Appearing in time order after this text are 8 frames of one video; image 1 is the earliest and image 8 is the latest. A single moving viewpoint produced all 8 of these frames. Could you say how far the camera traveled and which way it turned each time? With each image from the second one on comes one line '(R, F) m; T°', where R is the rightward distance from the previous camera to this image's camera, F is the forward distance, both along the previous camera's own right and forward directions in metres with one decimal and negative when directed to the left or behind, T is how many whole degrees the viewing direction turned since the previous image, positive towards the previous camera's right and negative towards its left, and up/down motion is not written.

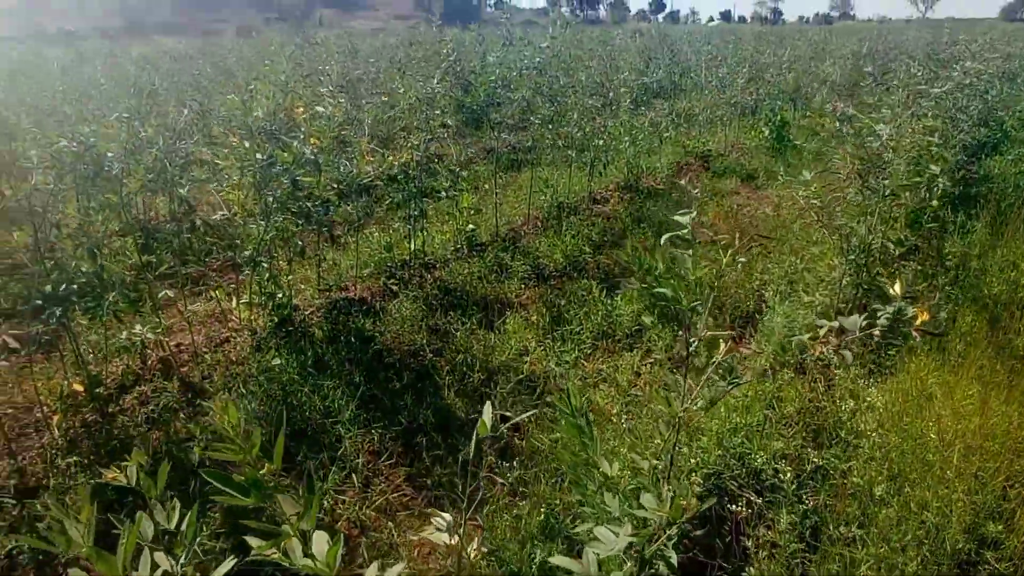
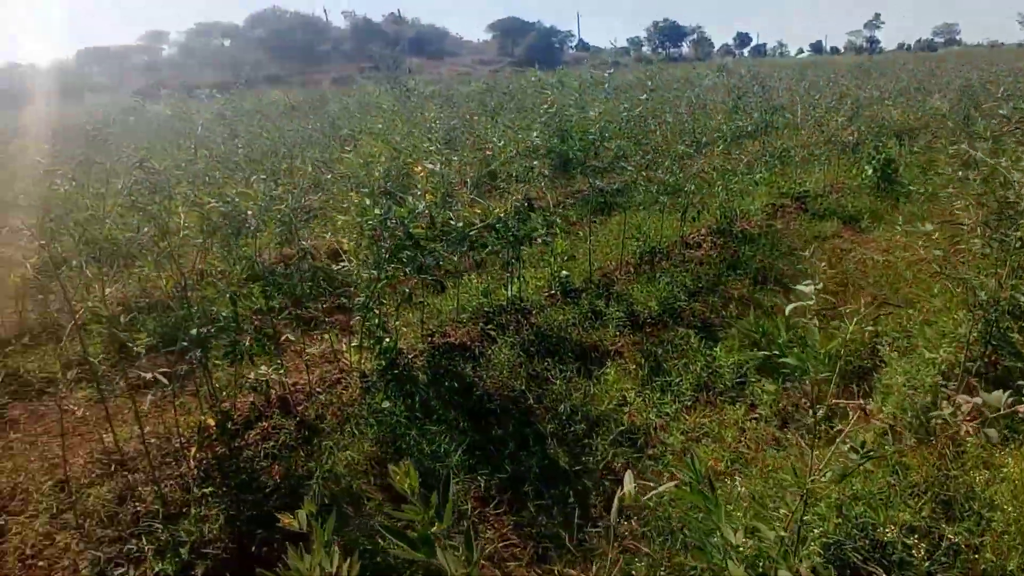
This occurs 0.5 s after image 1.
(-0.1, -0.1) m; -7°
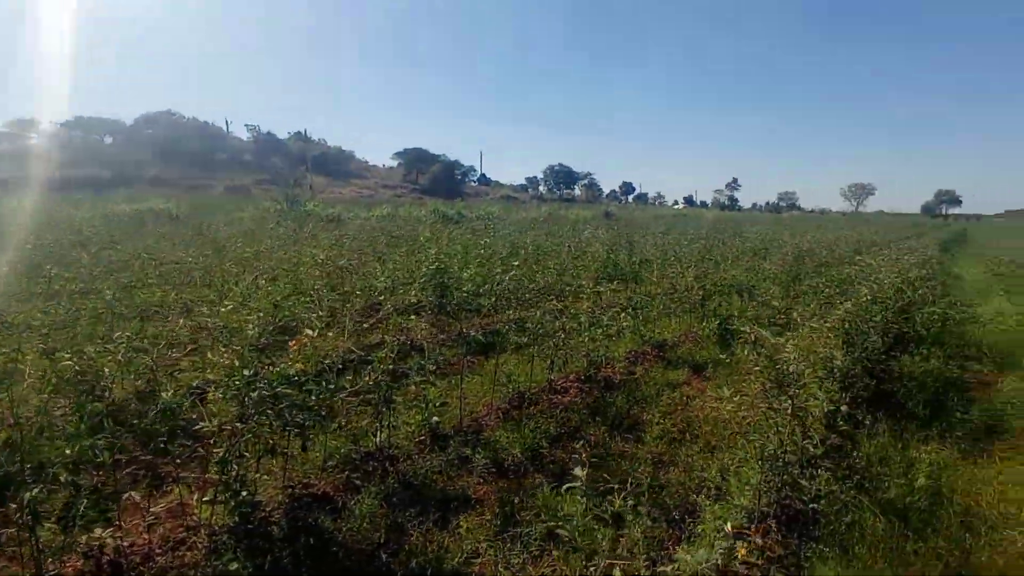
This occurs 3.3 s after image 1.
(+0.2, -0.4) m; +10°
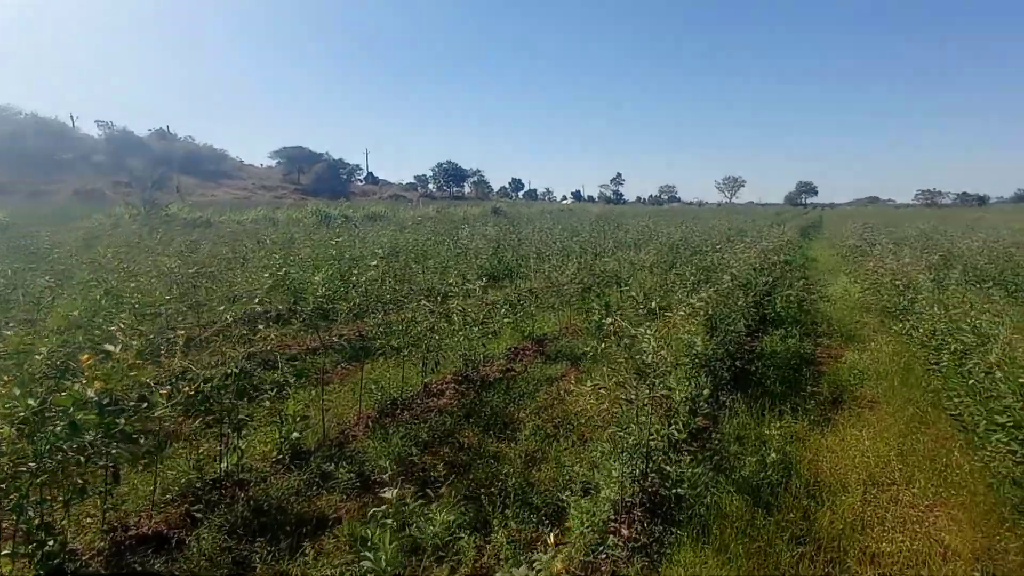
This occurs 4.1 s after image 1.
(+0.3, +0.2) m; +10°
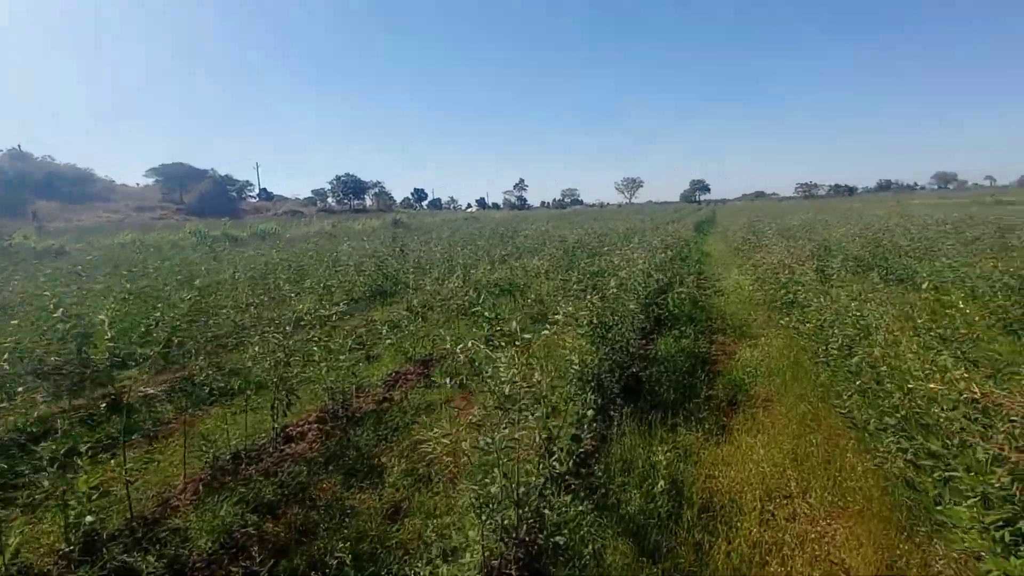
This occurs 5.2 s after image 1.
(+0.5, +0.7) m; +8°
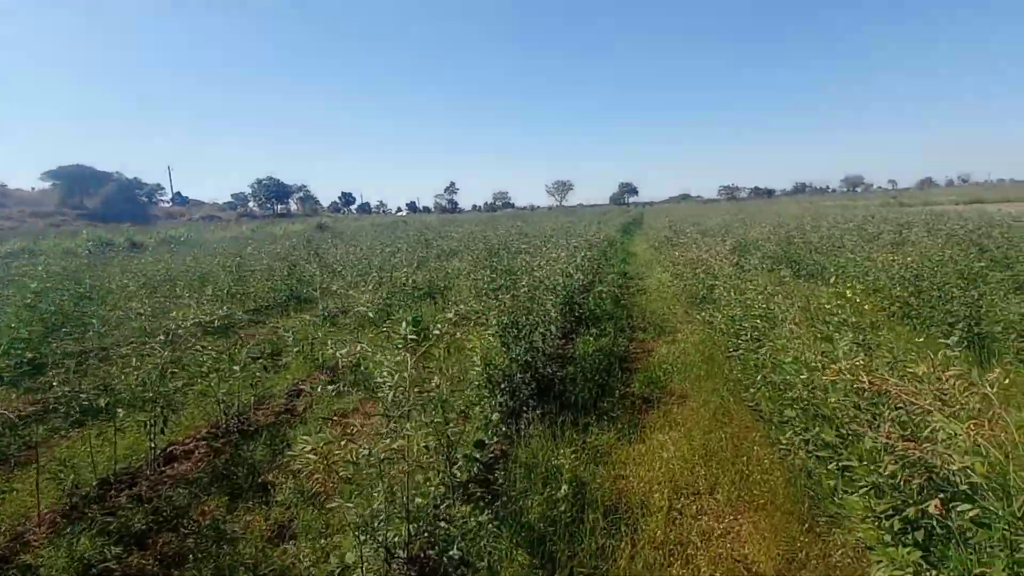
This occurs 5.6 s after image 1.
(+0.3, +0.2) m; +6°
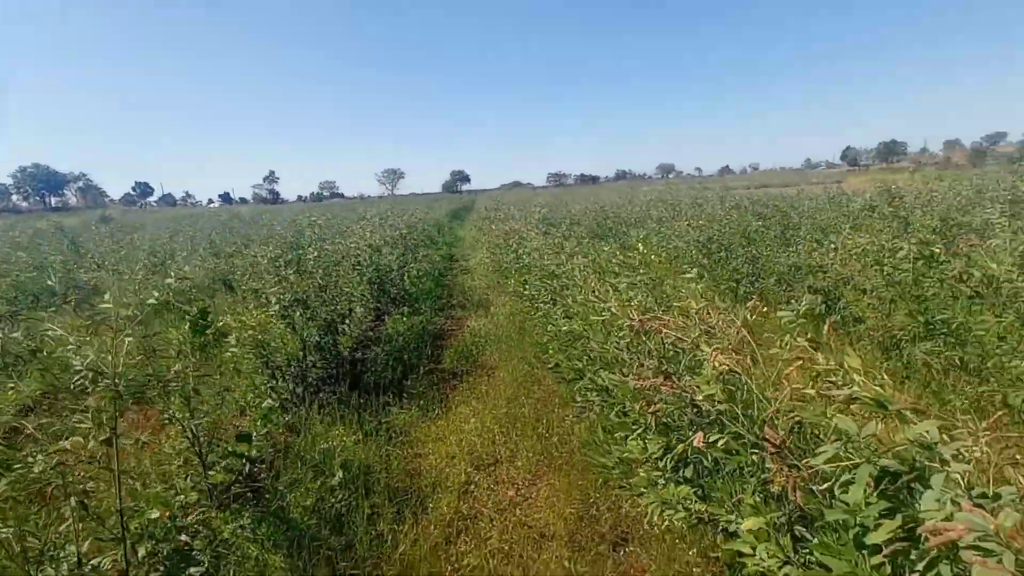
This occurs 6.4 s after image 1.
(+0.5, +0.4) m; +15°
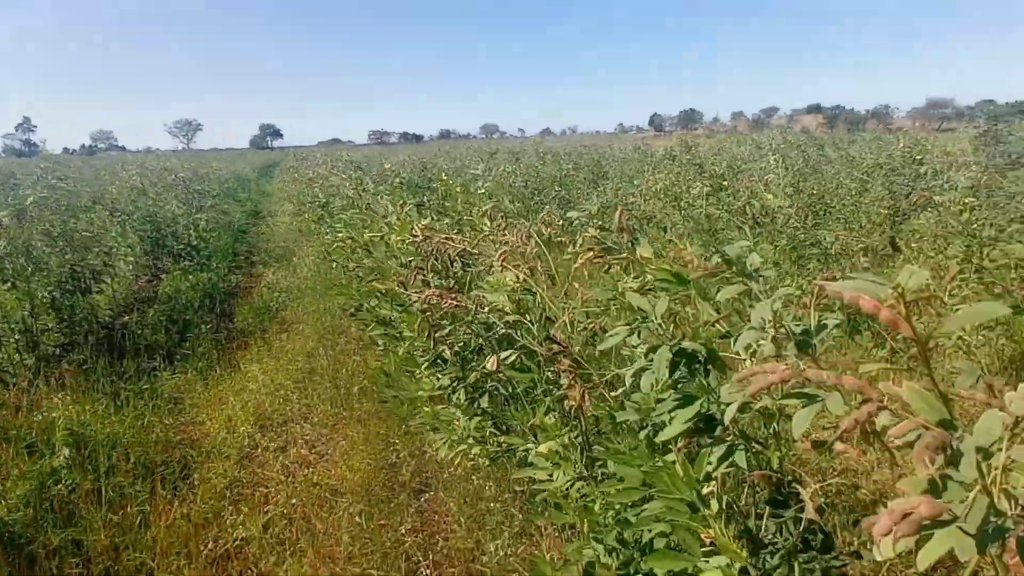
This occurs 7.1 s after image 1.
(+0.3, +0.3) m; +15°
